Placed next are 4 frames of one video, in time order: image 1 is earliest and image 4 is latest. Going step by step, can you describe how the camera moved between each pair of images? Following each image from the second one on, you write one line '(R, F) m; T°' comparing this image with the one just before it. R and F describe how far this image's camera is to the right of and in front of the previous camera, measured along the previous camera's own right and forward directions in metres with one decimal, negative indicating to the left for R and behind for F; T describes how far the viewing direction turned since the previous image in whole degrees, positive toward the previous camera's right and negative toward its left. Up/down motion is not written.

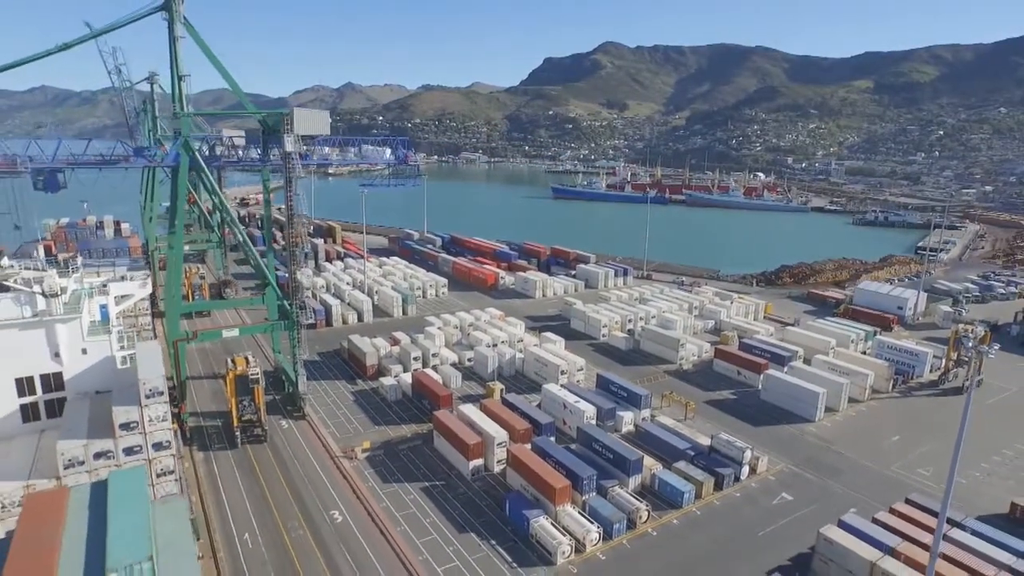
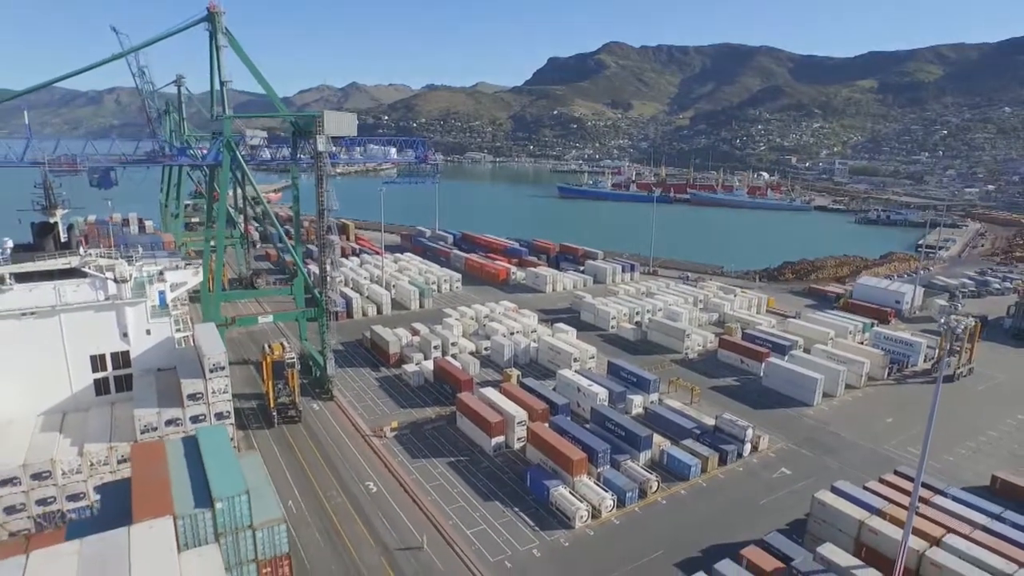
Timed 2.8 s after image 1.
(-0.7, -1.9) m; 0°
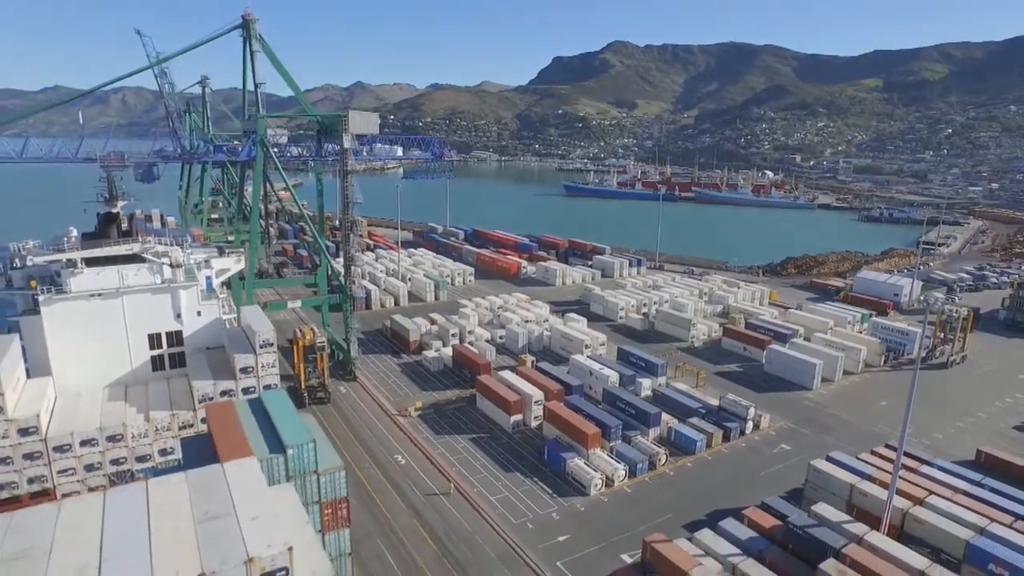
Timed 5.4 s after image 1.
(-0.6, -1.8) m; 0°
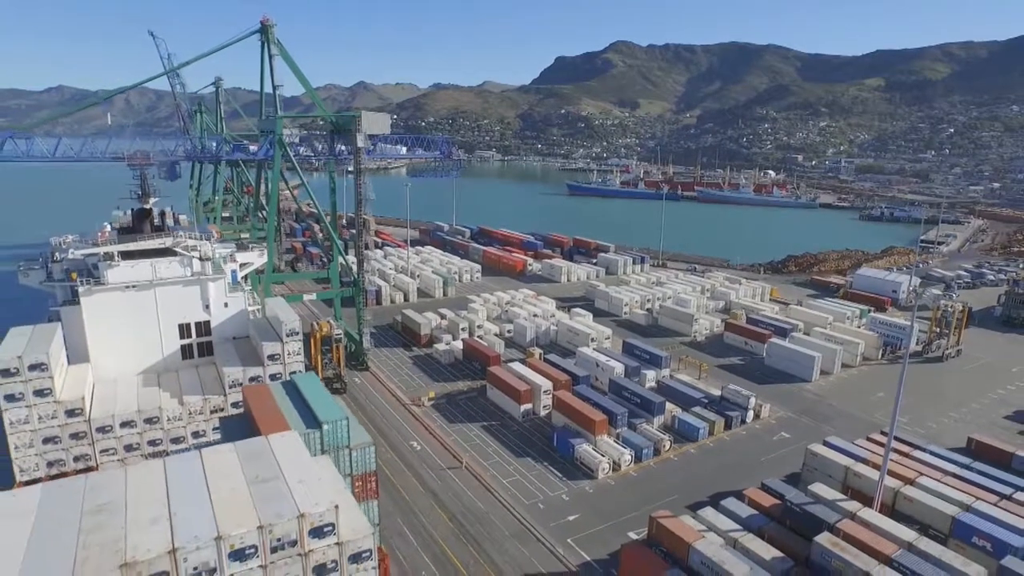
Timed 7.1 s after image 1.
(-0.4, -1.1) m; 0°
